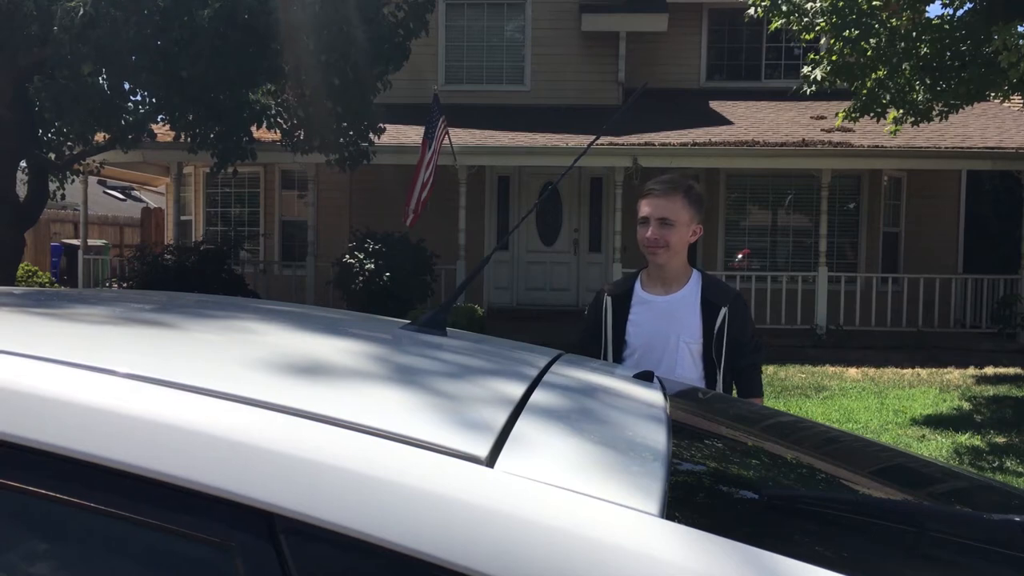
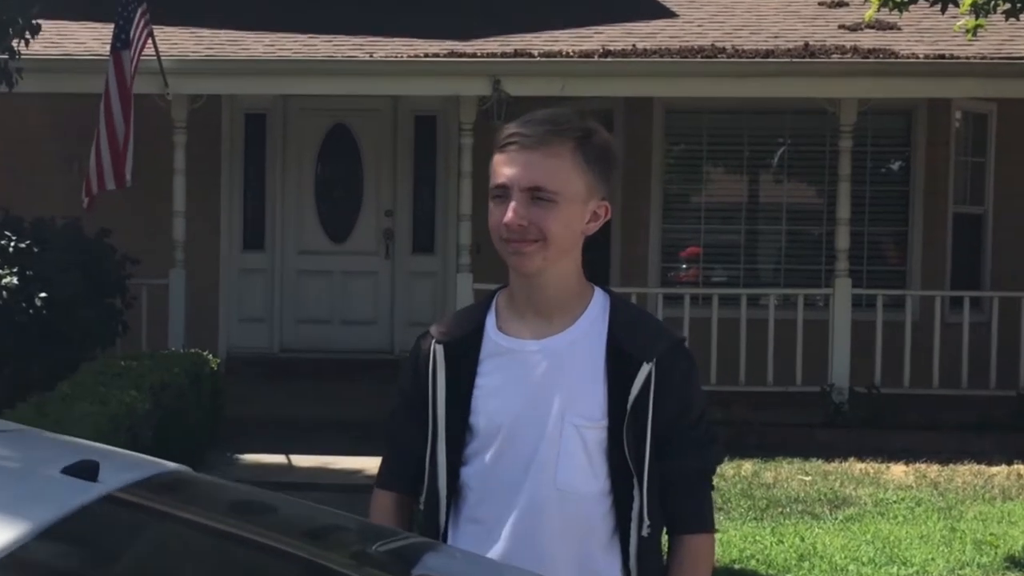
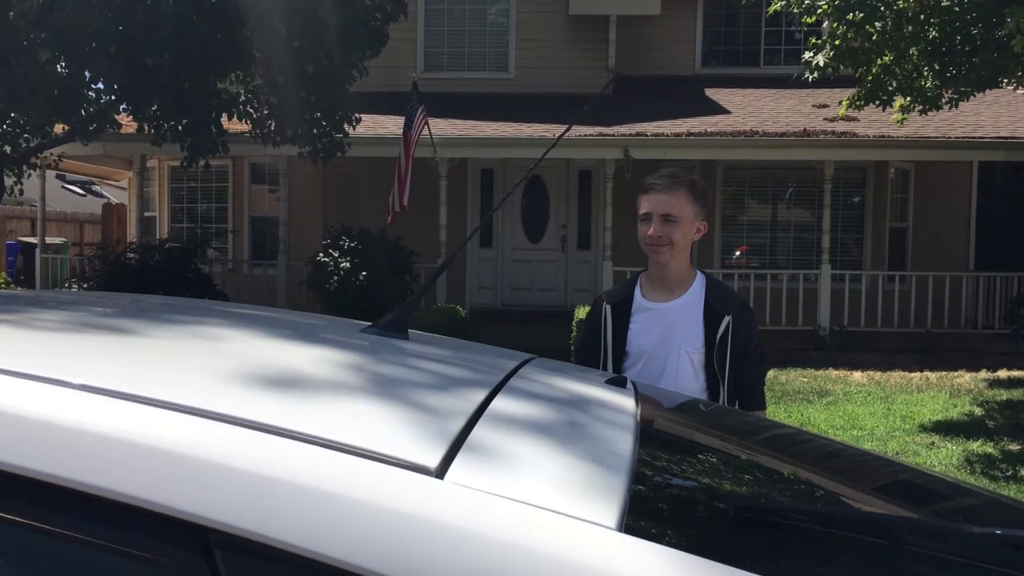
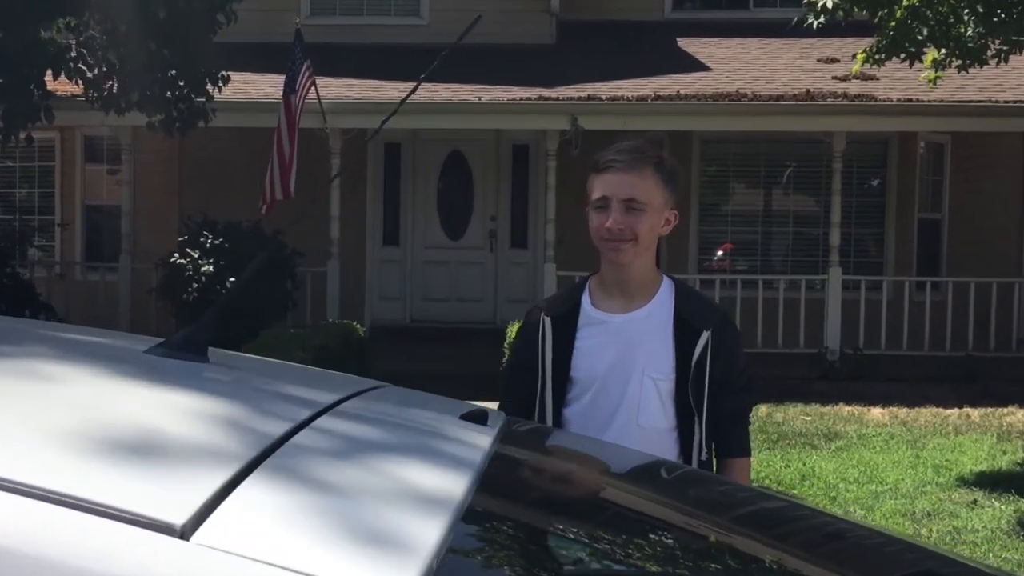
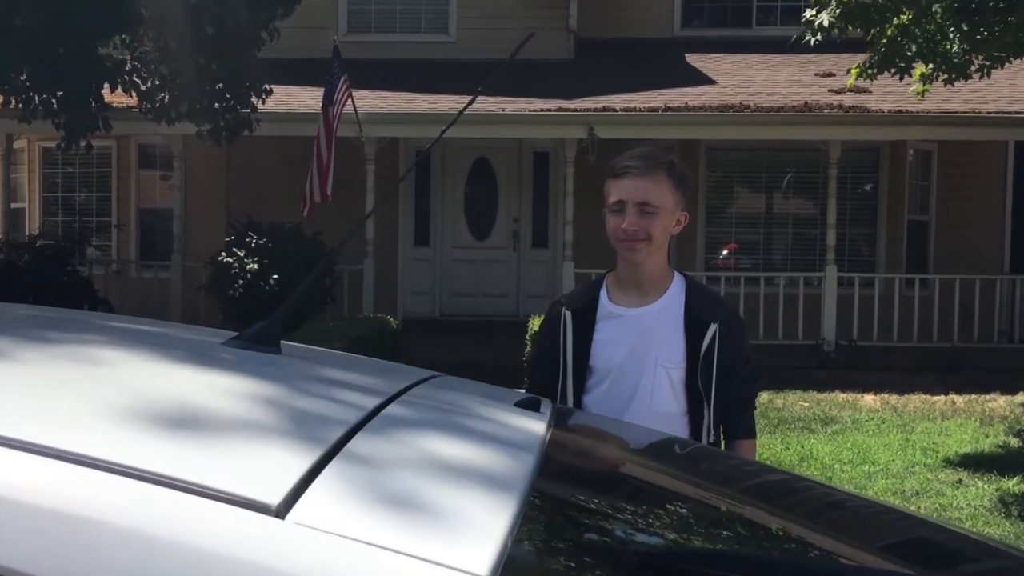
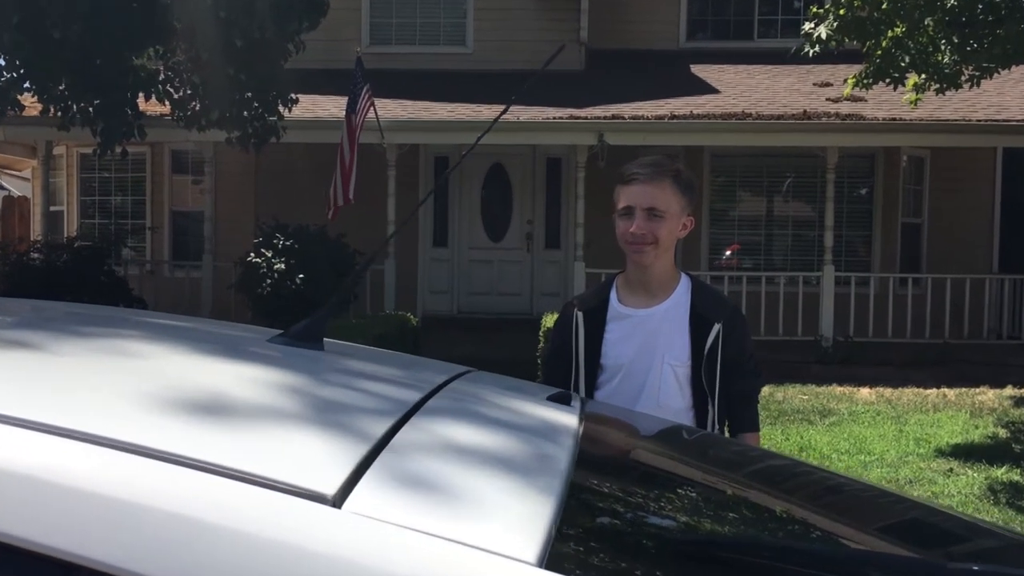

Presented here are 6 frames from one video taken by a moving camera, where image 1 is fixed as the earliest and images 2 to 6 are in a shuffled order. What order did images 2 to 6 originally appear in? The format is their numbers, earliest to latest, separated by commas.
3, 6, 5, 4, 2
